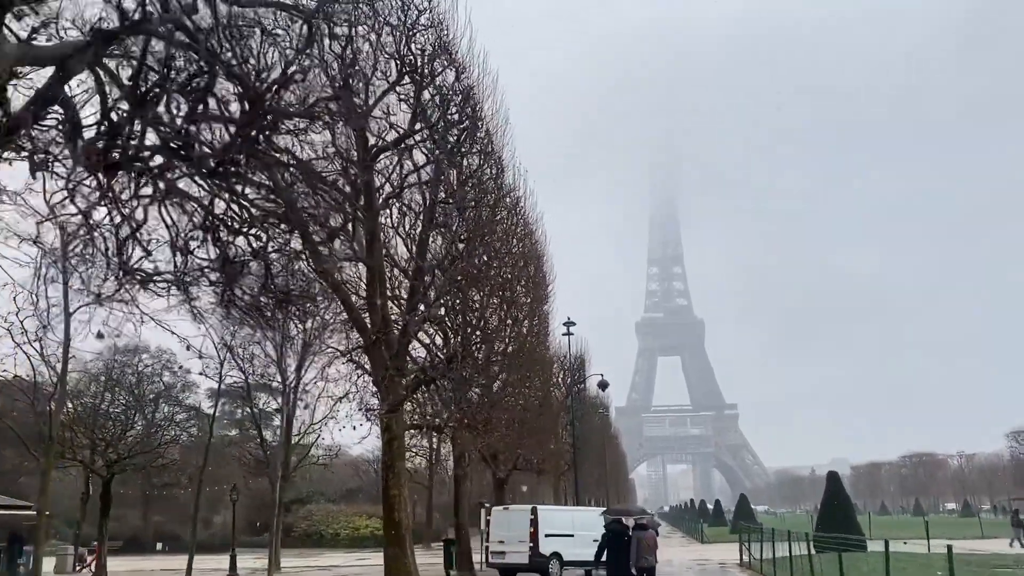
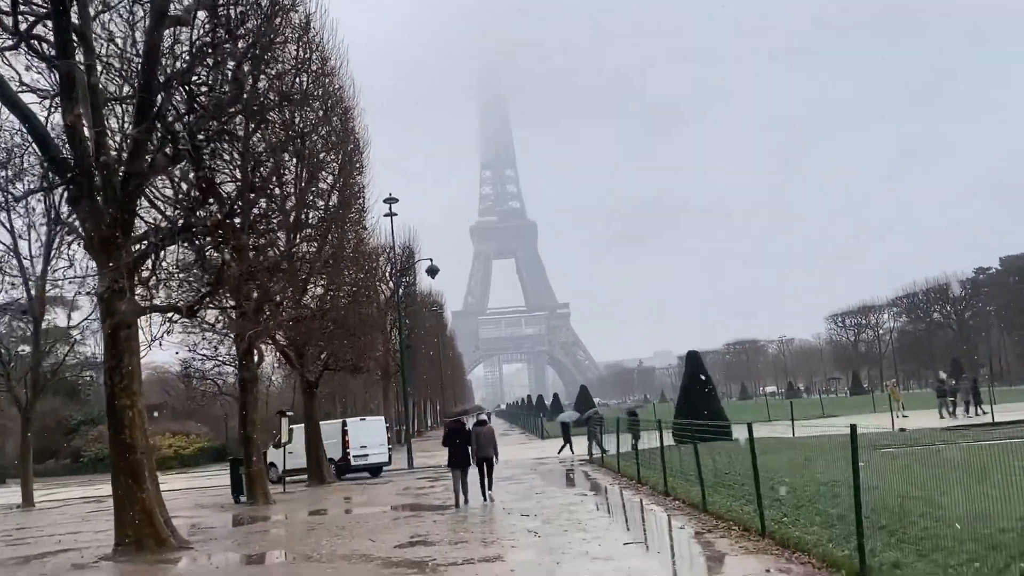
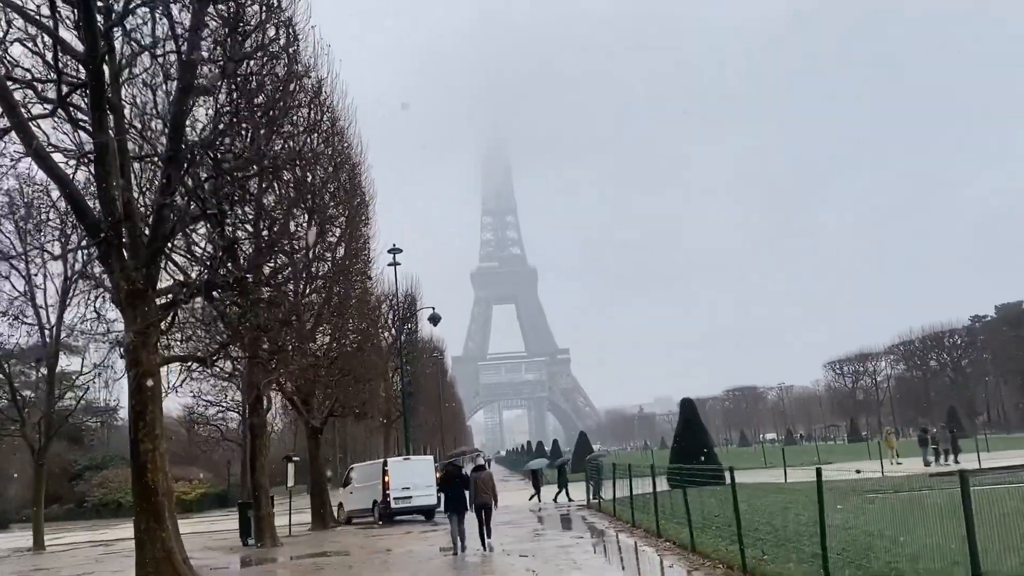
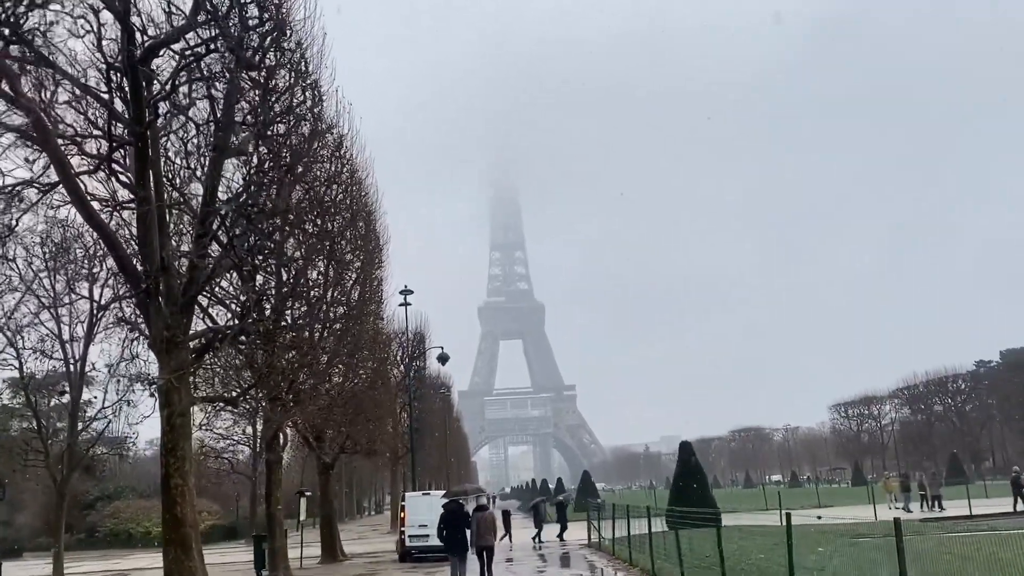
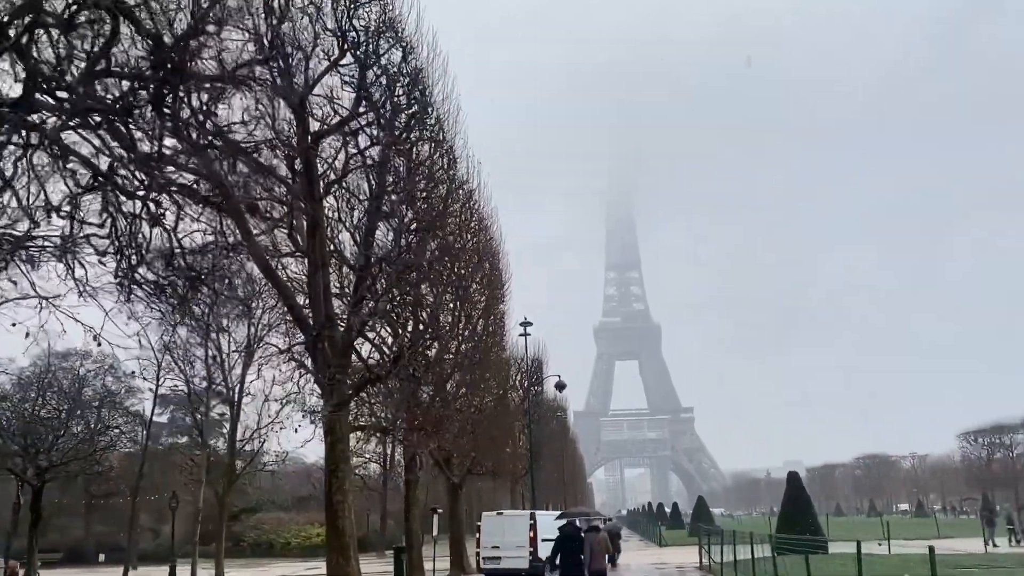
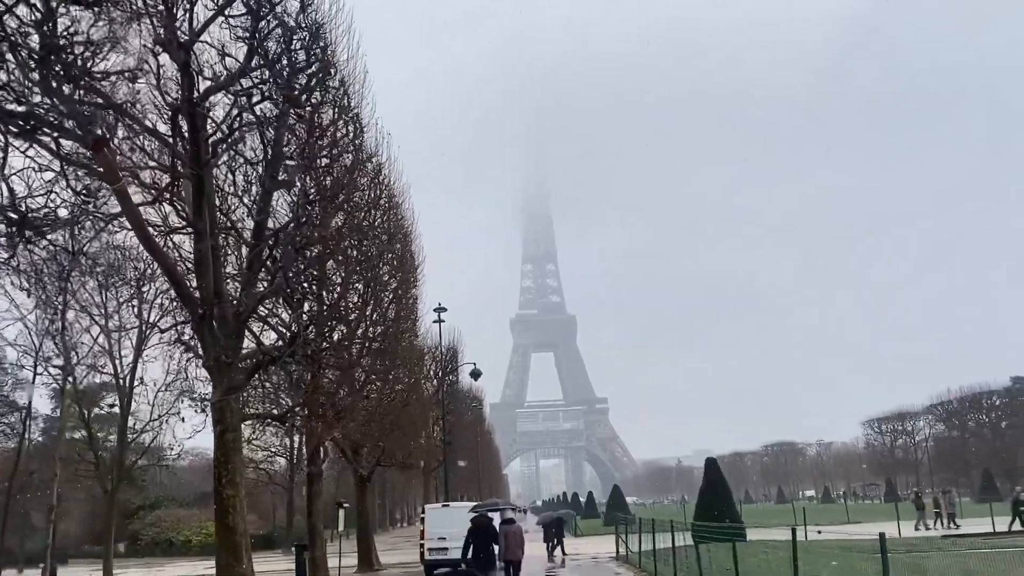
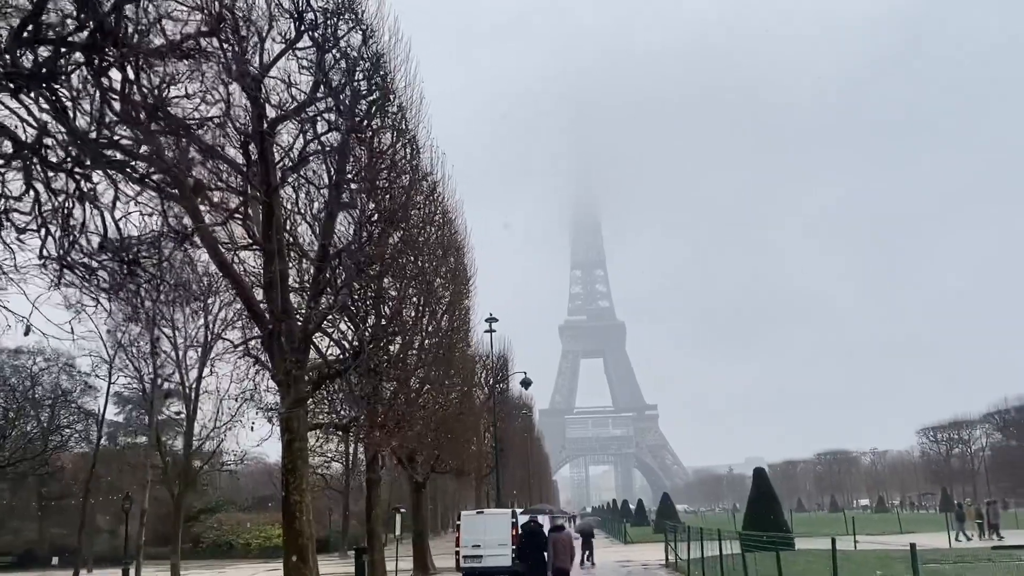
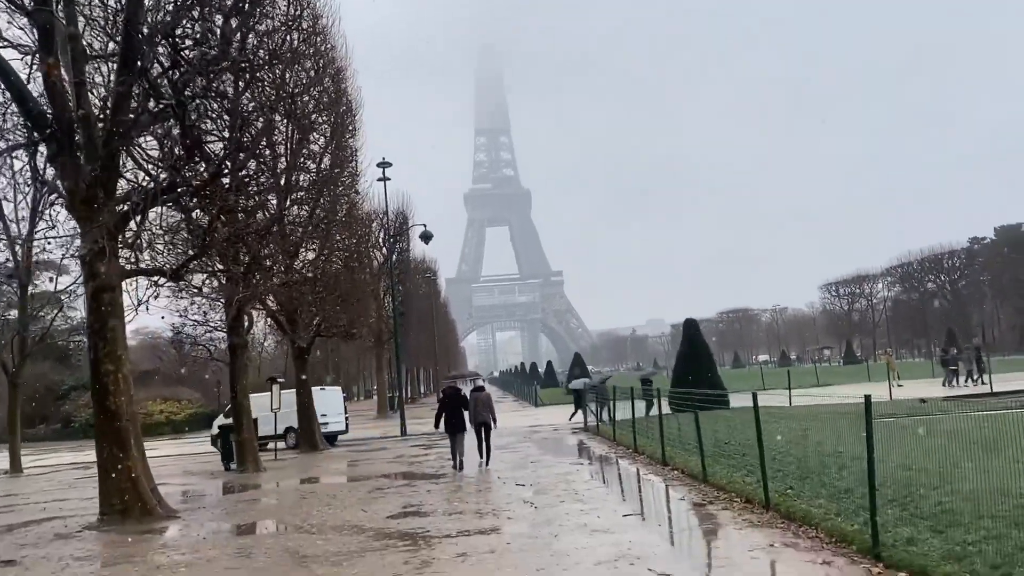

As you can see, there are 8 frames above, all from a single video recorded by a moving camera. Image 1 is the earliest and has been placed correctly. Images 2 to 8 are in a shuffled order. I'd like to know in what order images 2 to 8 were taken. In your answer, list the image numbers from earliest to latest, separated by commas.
5, 7, 6, 4, 3, 2, 8
